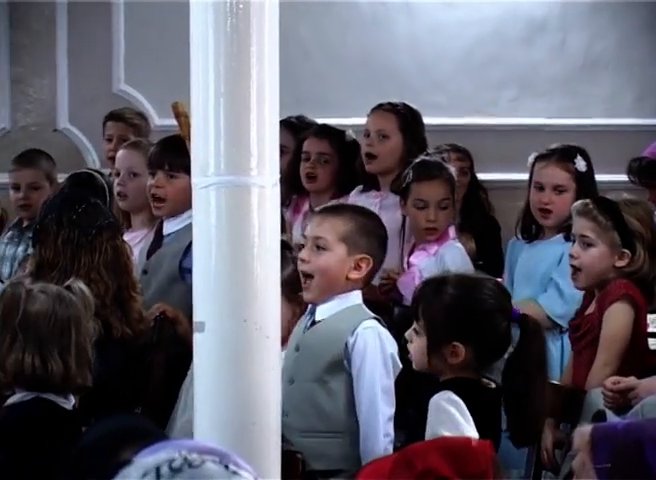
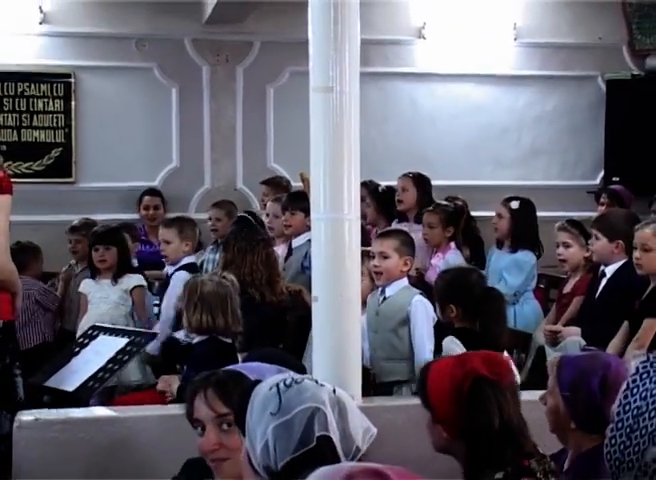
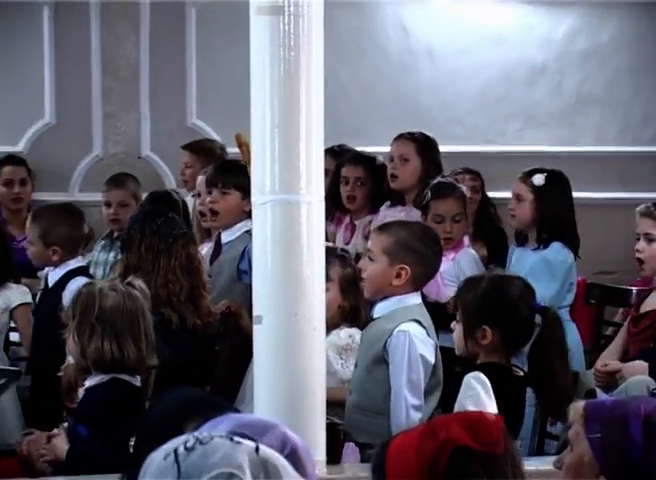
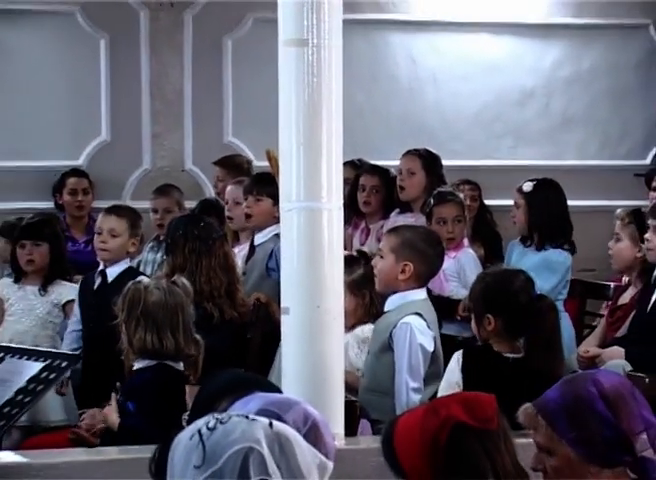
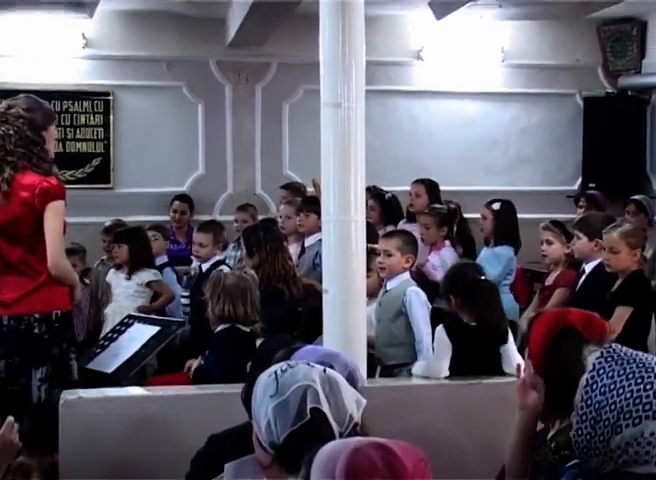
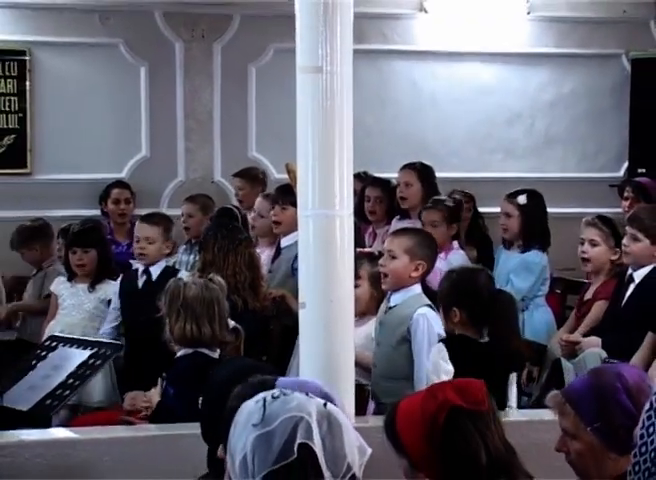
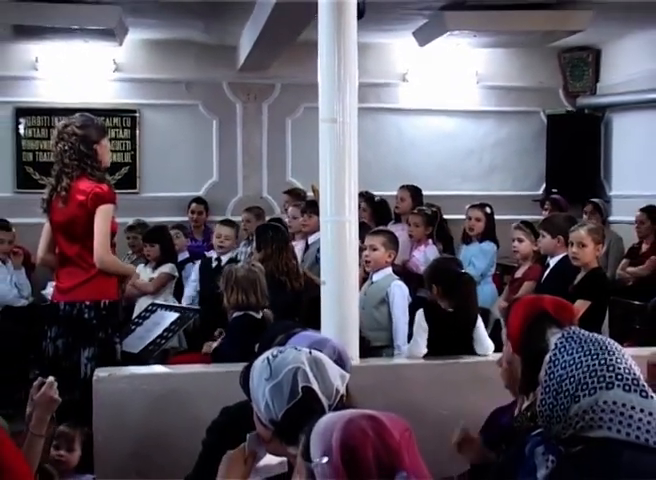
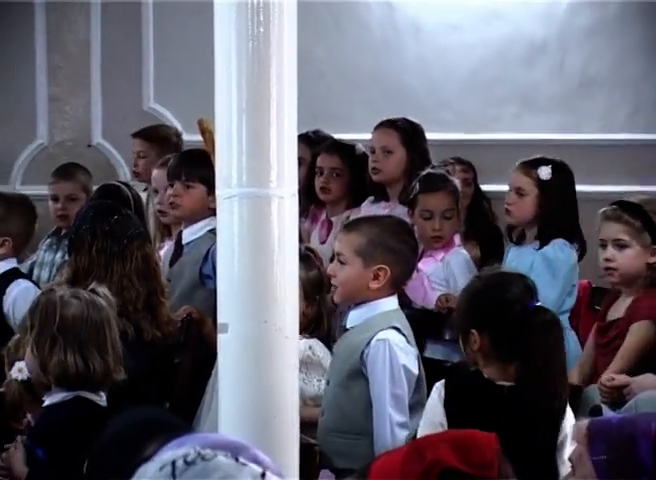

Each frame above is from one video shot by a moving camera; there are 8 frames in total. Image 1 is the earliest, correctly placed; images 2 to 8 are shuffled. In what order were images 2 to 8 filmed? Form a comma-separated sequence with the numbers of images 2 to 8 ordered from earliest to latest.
8, 3, 4, 6, 2, 5, 7
